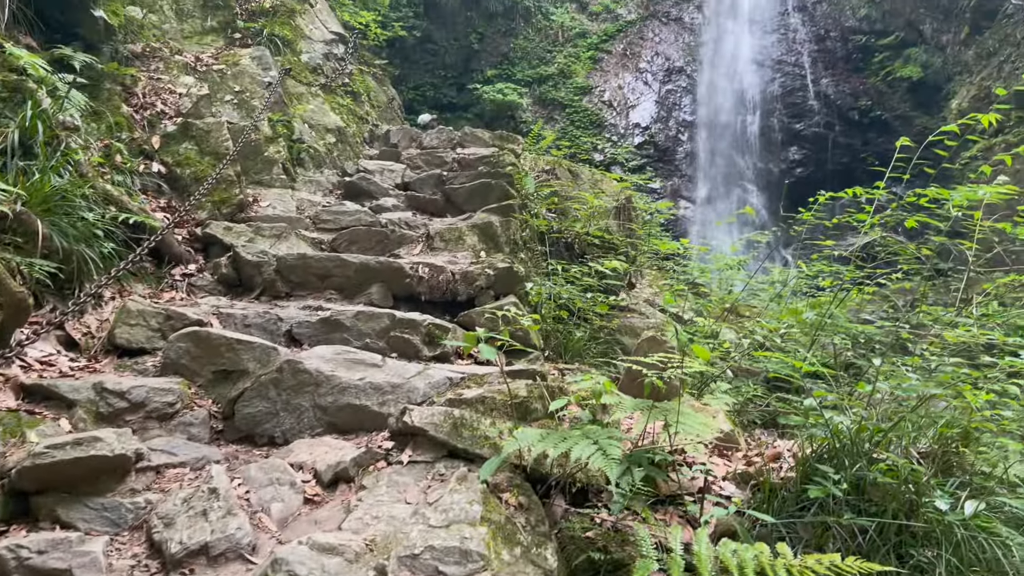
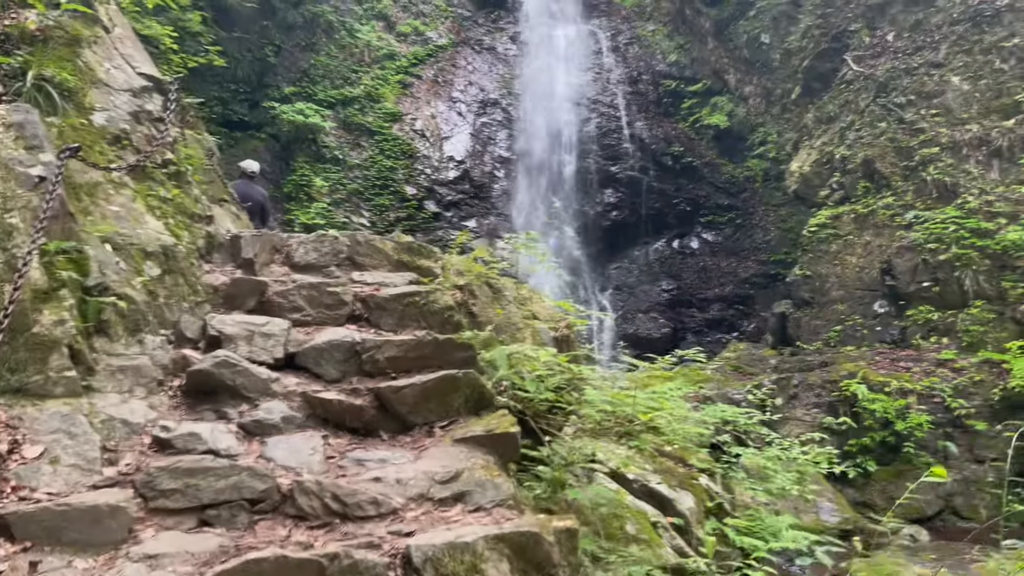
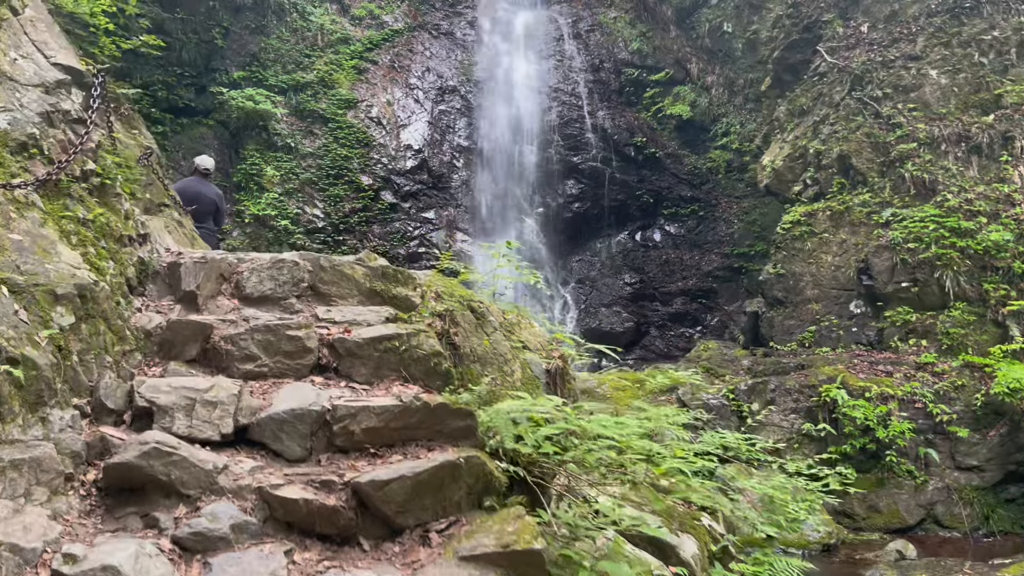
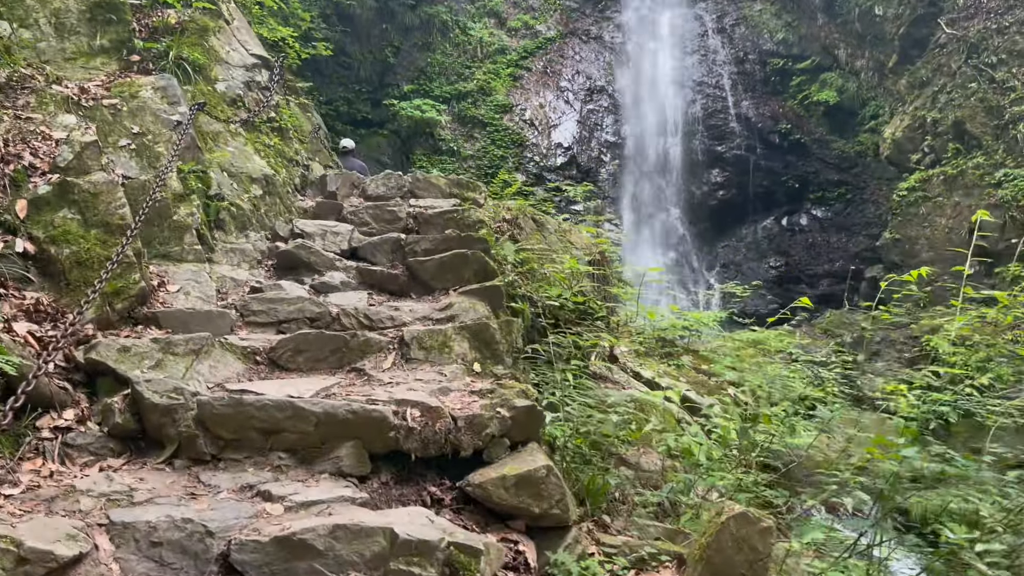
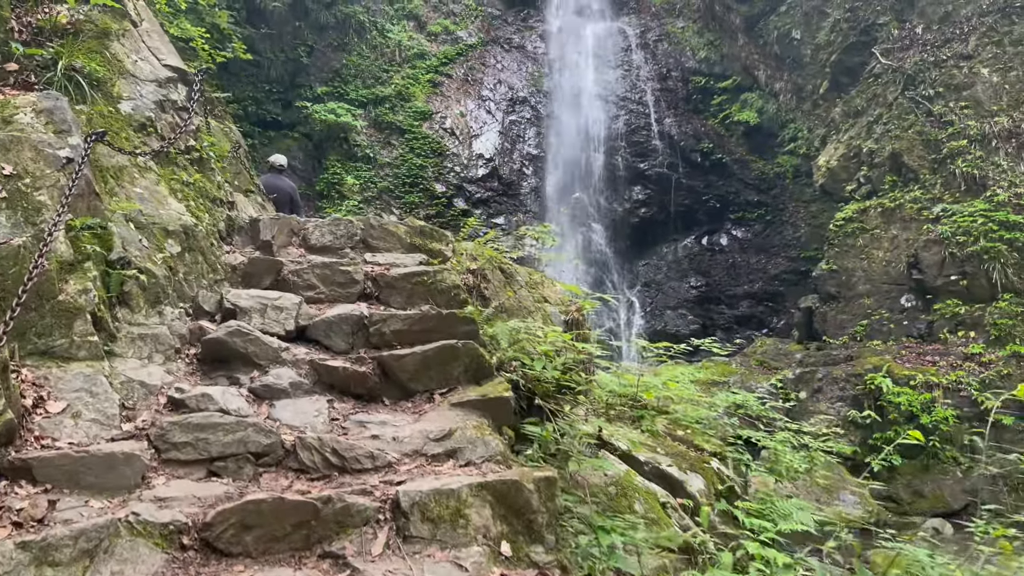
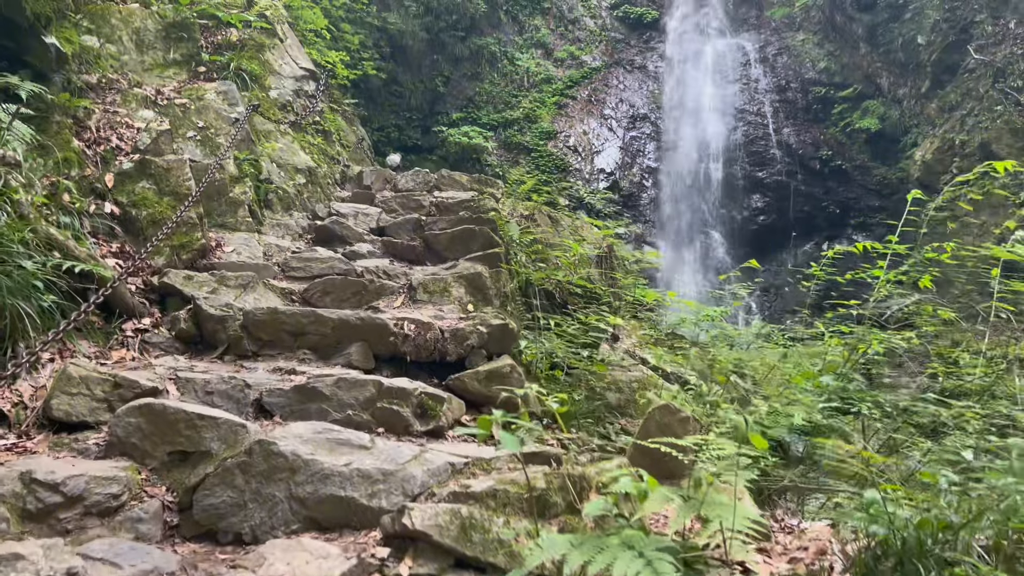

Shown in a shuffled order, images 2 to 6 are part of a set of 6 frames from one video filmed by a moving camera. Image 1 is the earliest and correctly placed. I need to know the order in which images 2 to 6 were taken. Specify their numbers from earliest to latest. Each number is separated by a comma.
6, 4, 5, 2, 3
